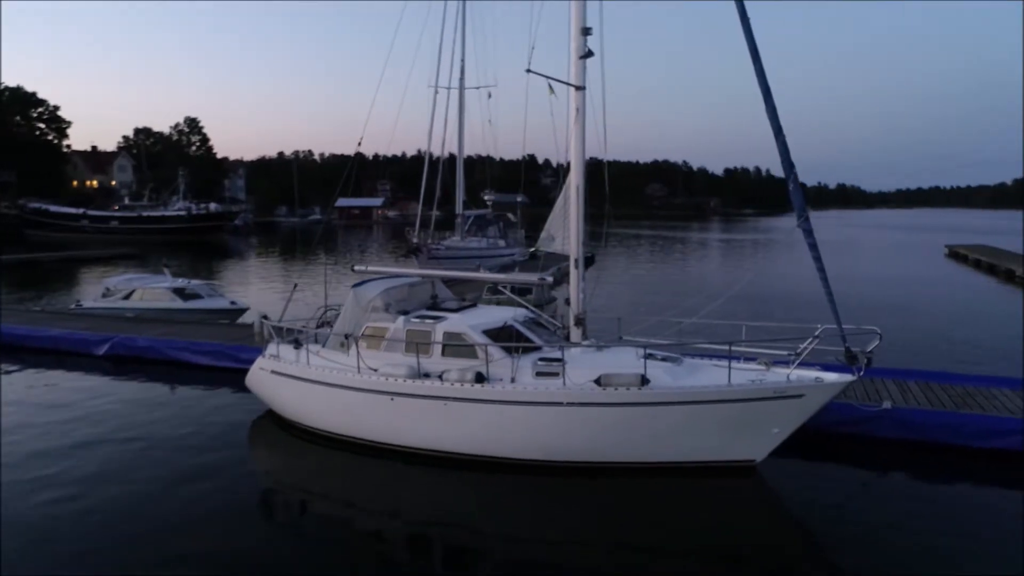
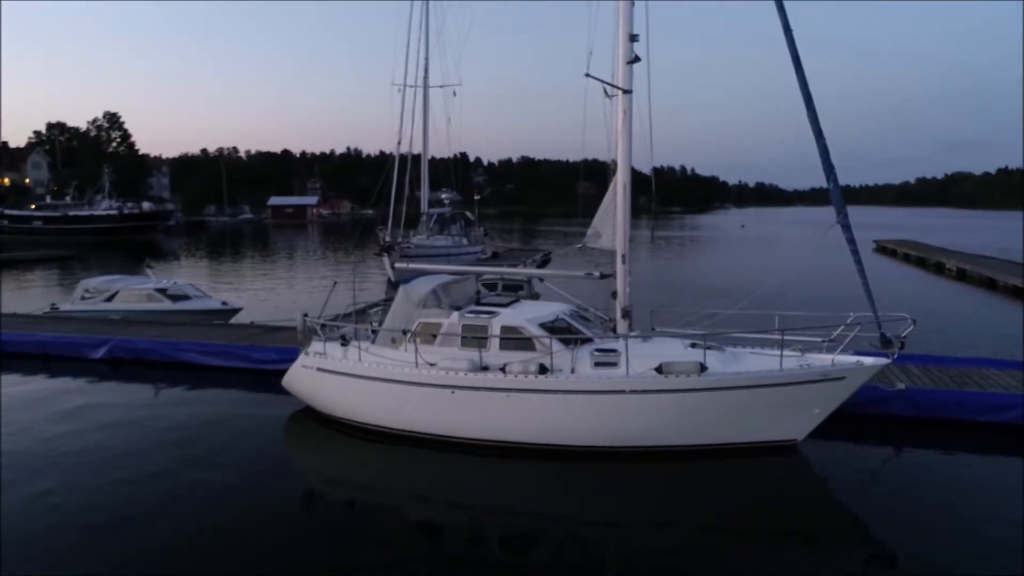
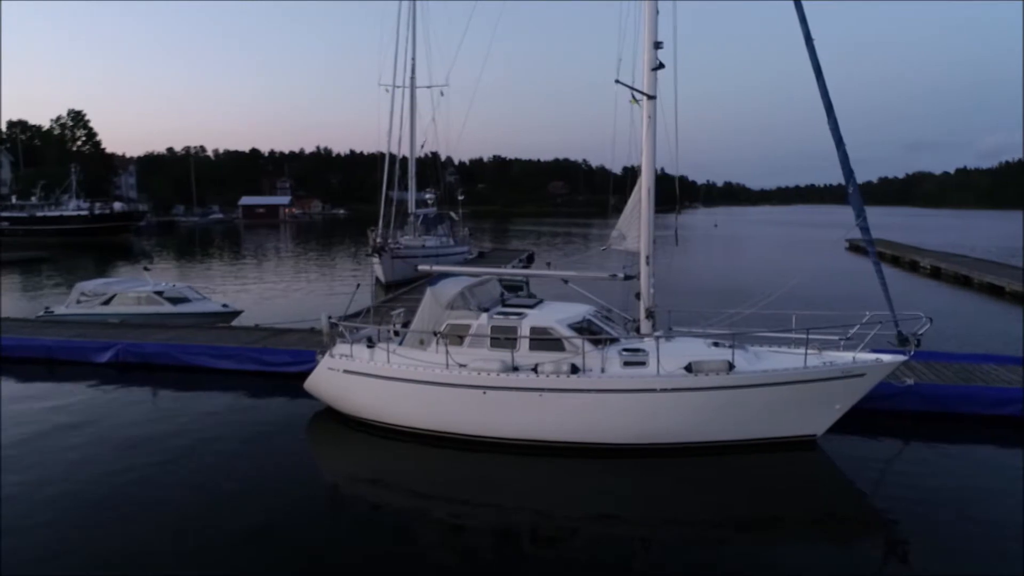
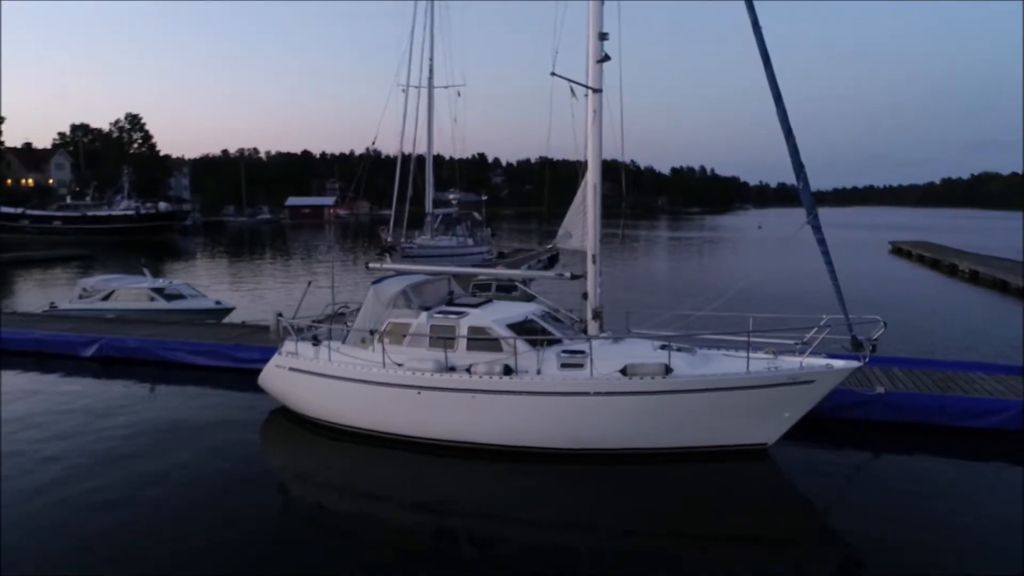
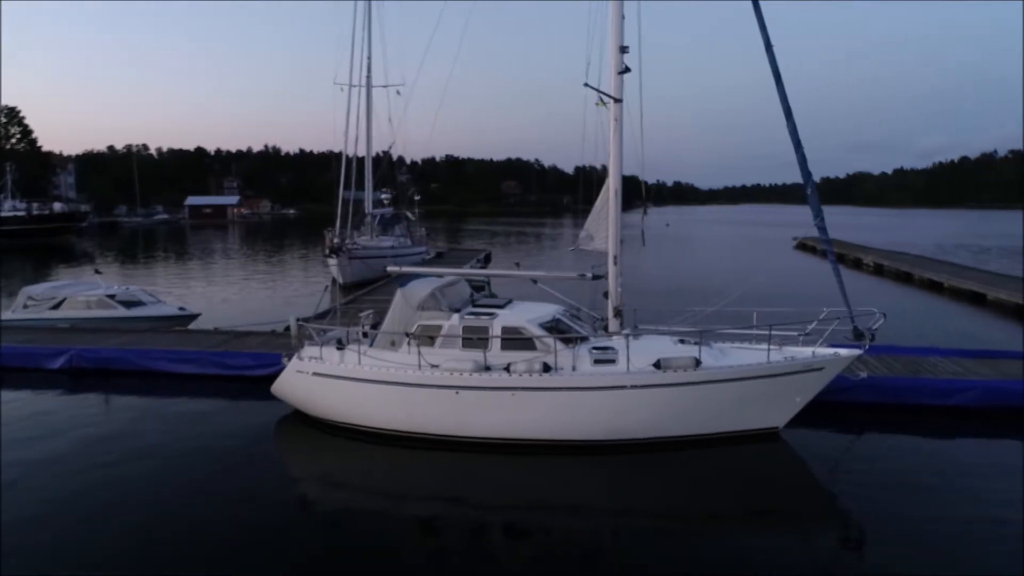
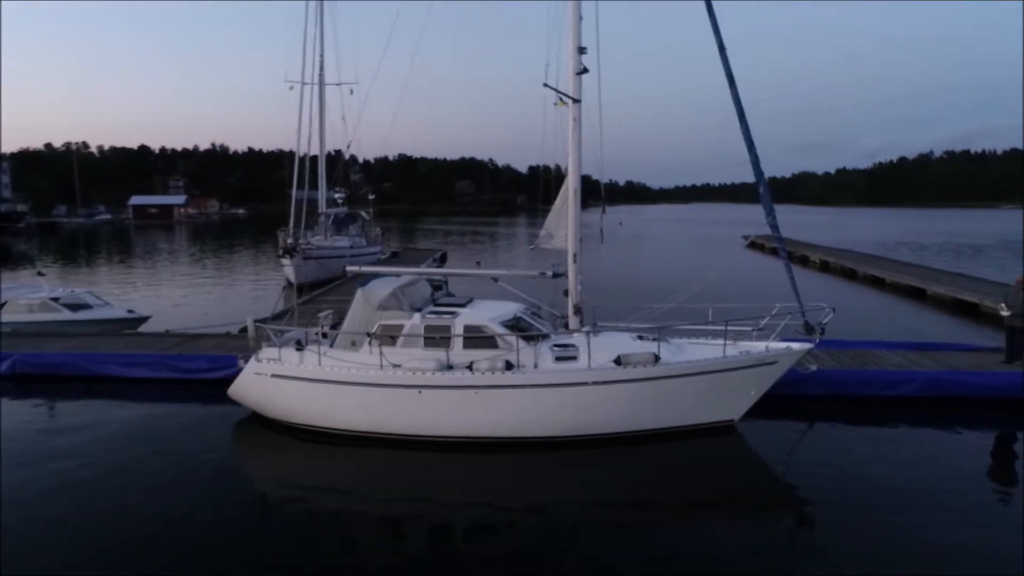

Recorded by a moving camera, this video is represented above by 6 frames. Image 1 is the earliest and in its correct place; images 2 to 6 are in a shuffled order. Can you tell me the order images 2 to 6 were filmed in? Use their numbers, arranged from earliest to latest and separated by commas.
4, 2, 3, 5, 6
